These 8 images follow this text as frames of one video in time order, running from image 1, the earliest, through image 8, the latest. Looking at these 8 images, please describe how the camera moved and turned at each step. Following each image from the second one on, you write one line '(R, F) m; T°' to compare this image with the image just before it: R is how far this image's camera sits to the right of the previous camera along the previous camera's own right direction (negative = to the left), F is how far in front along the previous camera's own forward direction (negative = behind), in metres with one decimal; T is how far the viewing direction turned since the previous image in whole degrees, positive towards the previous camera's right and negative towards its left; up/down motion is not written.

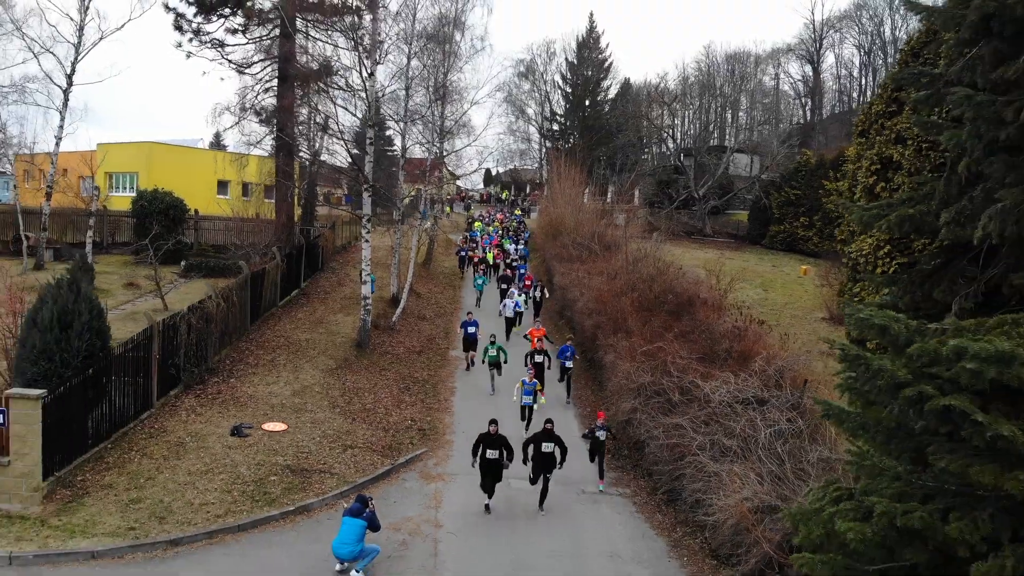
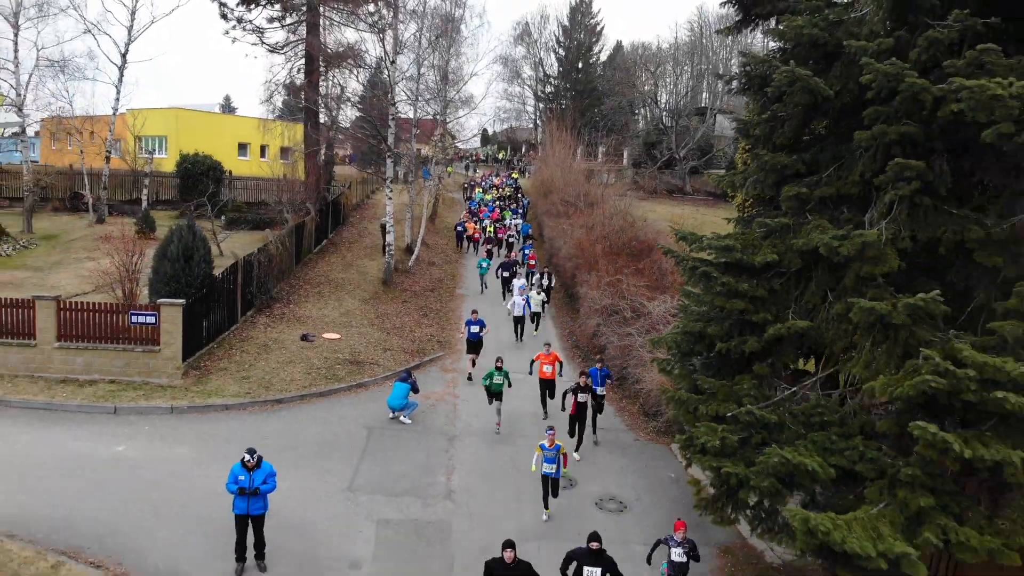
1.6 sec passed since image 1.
(0.0, -4.0) m; 0°
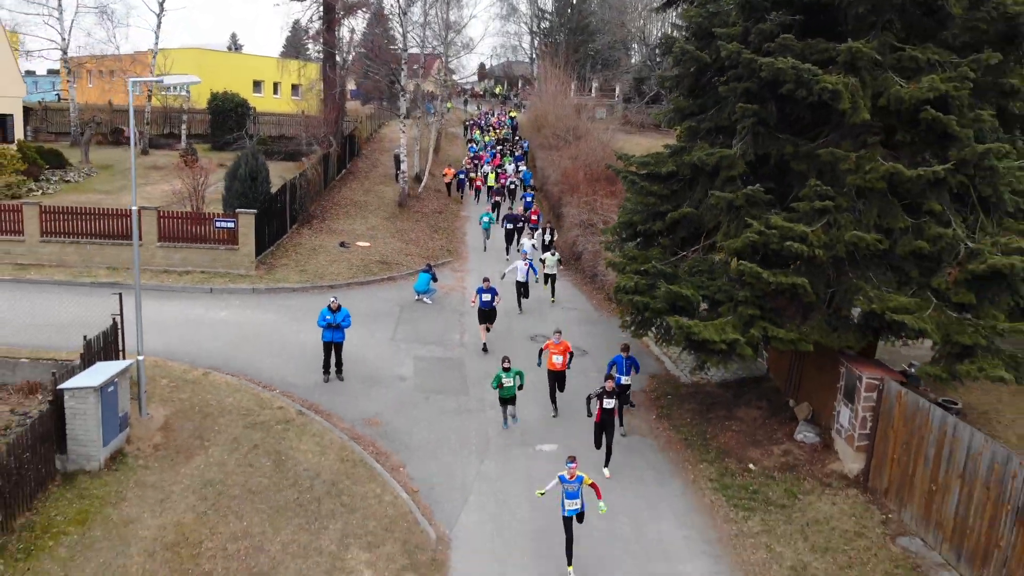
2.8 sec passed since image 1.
(+0.1, -4.1) m; 0°
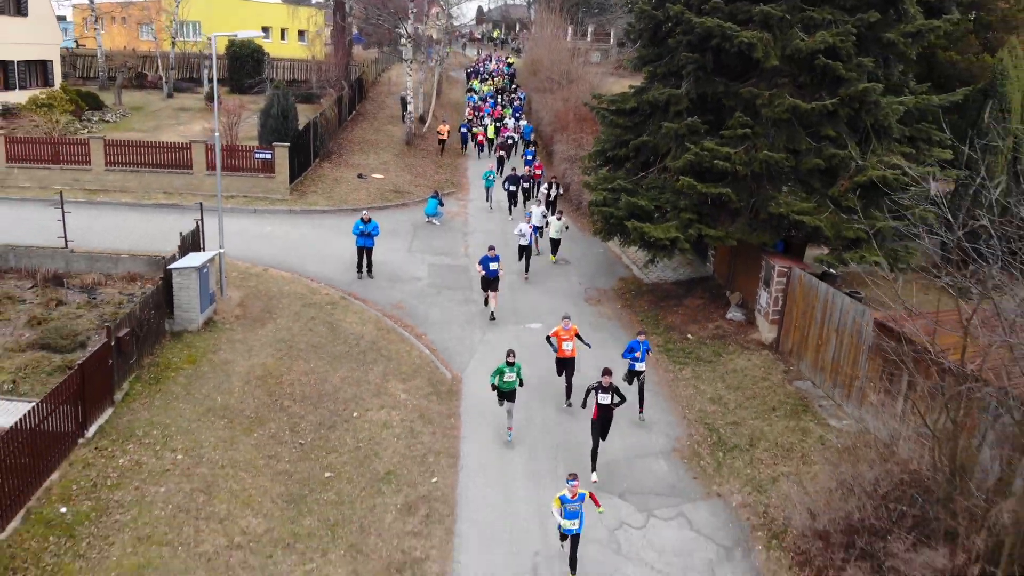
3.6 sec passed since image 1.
(+0.1, -3.2) m; 0°
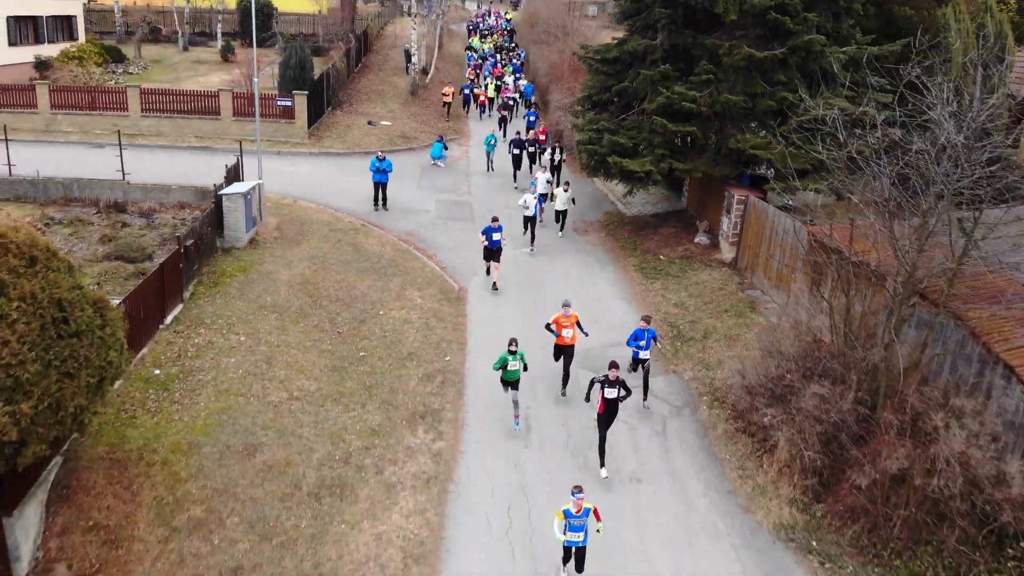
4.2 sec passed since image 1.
(0.0, -2.4) m; 0°
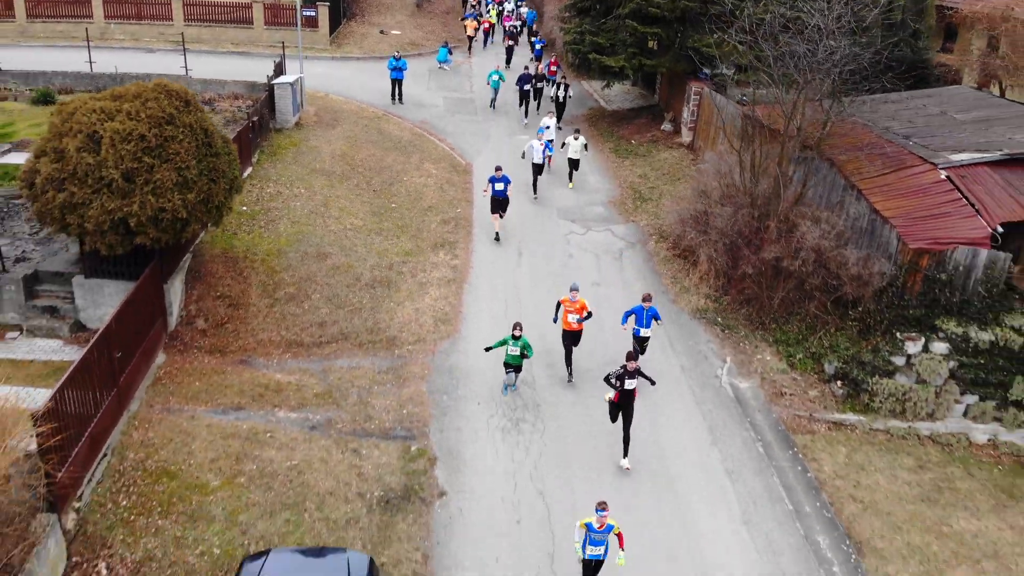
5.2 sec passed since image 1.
(0.0, -4.0) m; 0°
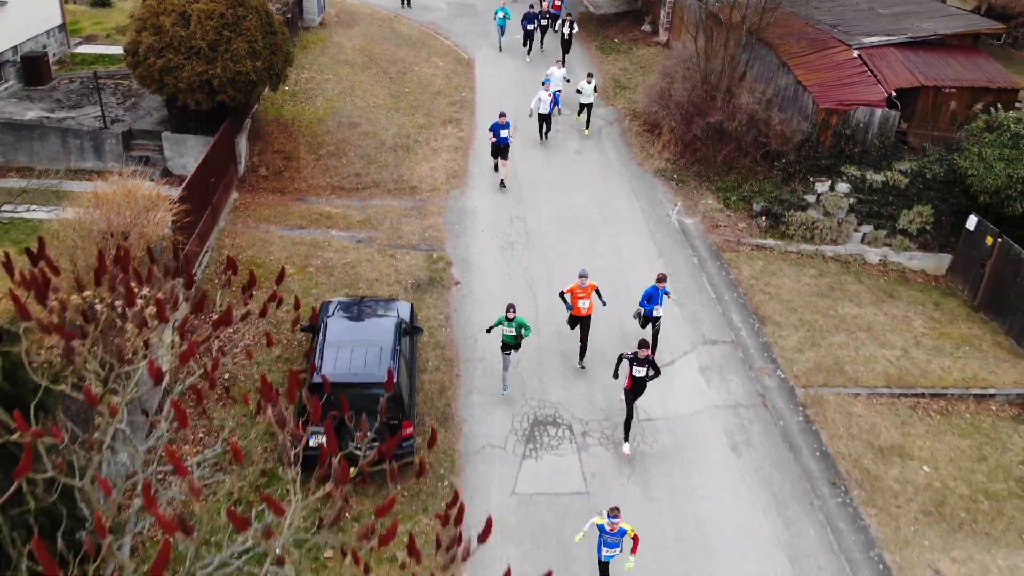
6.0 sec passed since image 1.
(0.0, -3.6) m; 0°
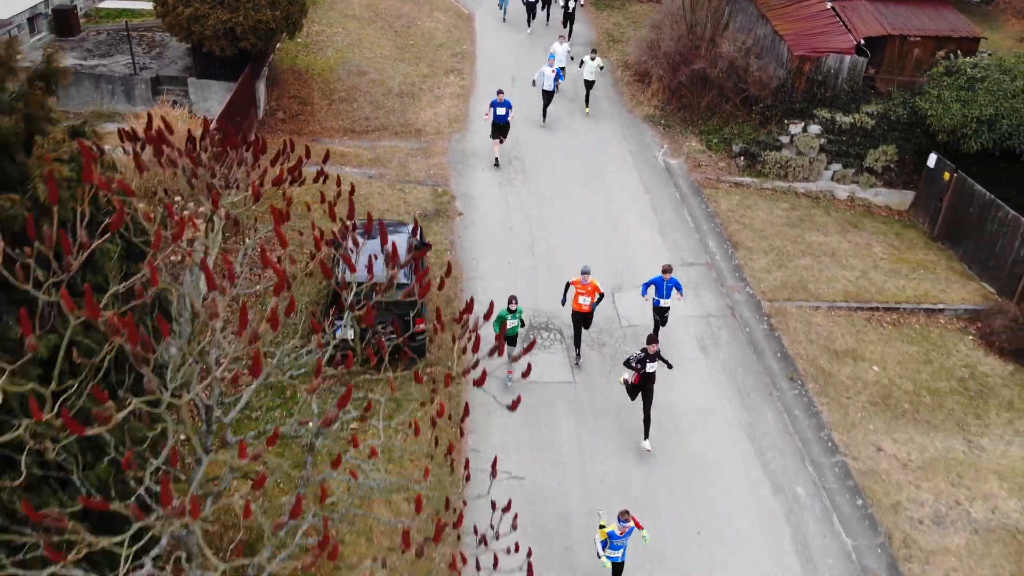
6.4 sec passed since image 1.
(0.0, -1.5) m; 0°
